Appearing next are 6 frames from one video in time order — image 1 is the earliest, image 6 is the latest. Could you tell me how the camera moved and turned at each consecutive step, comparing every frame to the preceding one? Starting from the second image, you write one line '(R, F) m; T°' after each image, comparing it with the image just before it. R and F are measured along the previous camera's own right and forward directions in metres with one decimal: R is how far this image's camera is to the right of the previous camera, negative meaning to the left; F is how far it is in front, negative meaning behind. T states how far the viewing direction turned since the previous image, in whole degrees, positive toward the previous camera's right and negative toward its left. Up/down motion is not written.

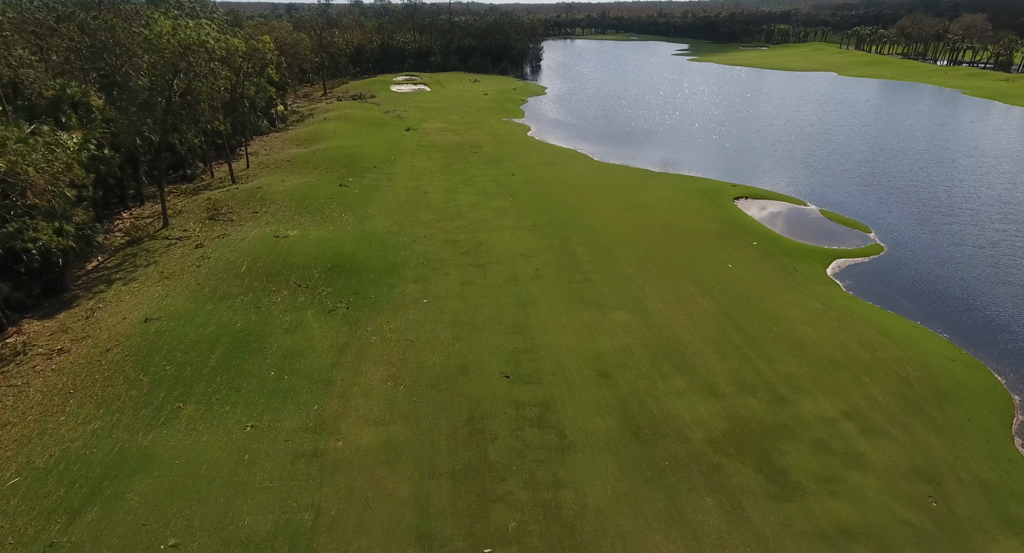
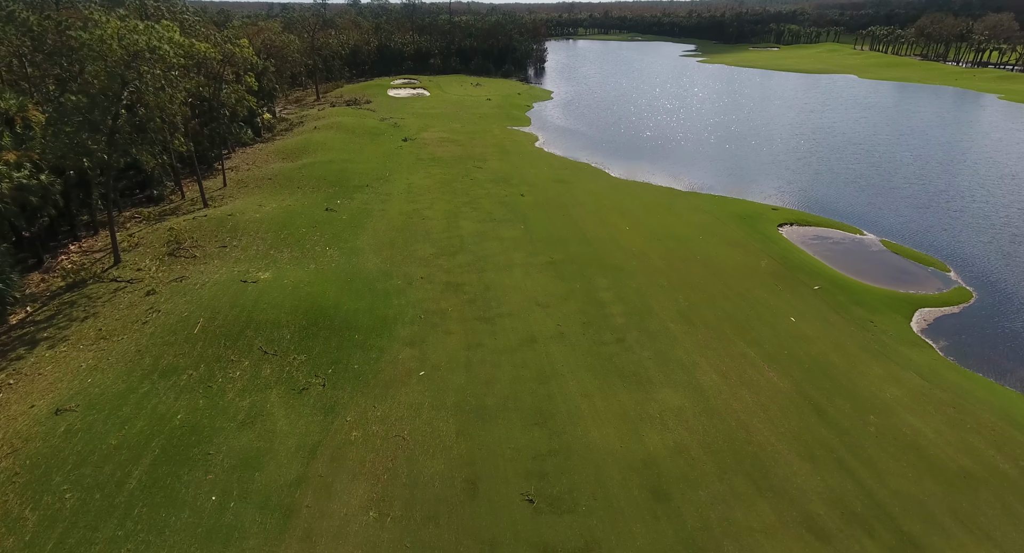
(-0.6, +5.4) m; 0°
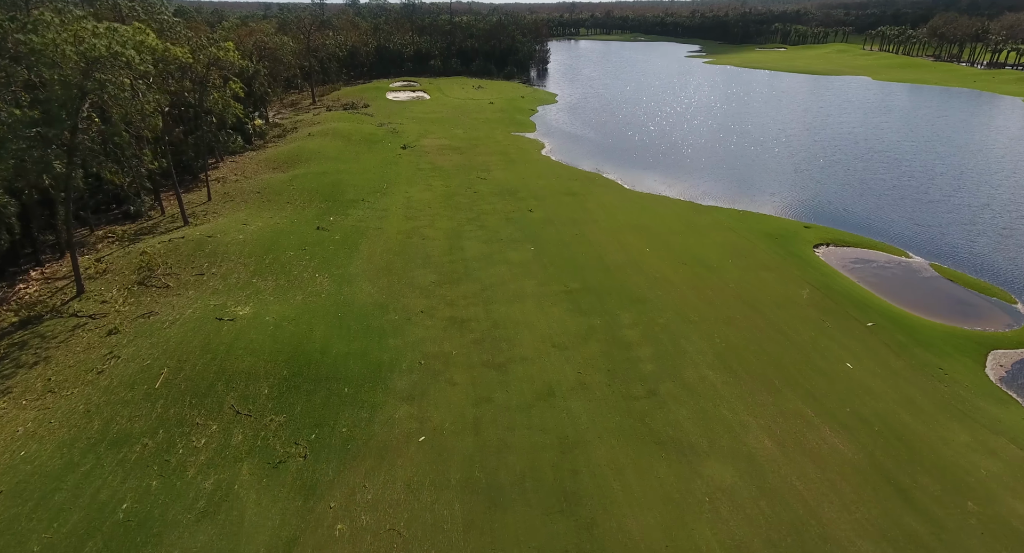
(-0.5, +3.3) m; 0°
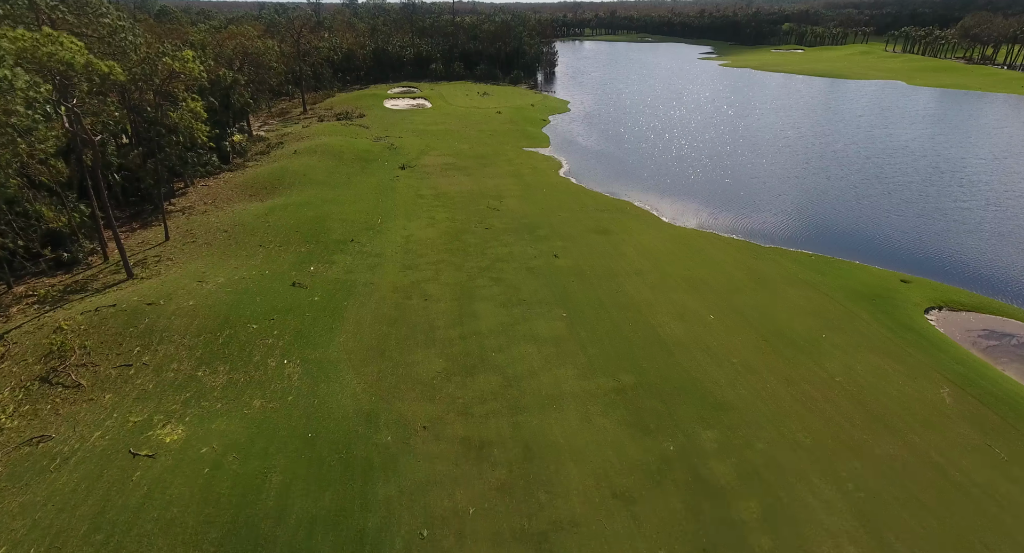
(-1.1, +7.1) m; 0°
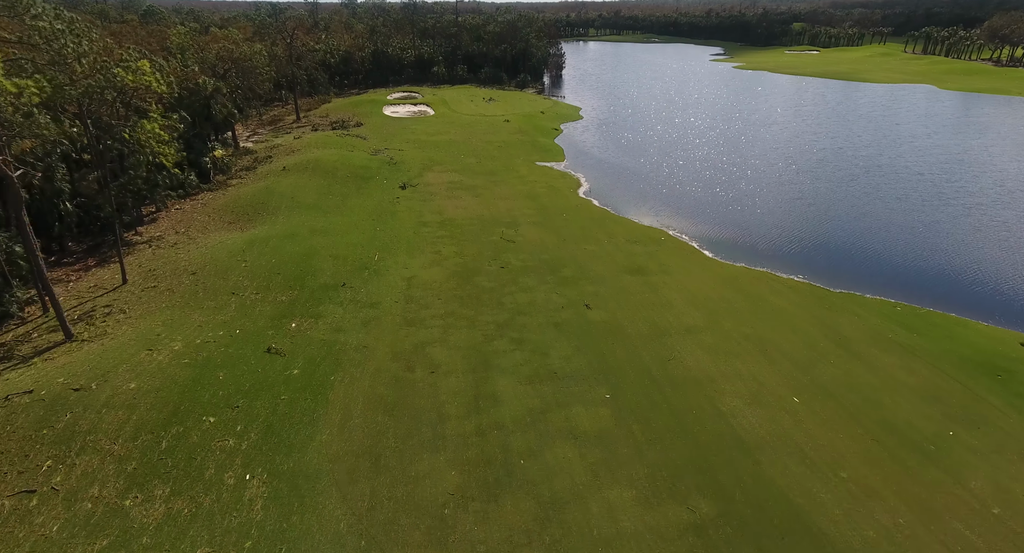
(-1.0, +5.5) m; 0°
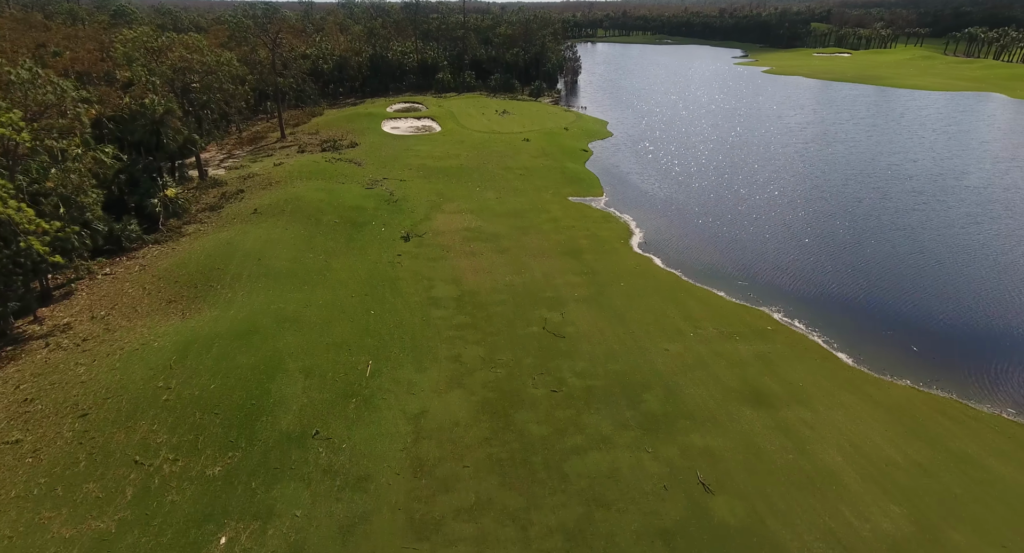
(-1.9, +10.3) m; 0°
